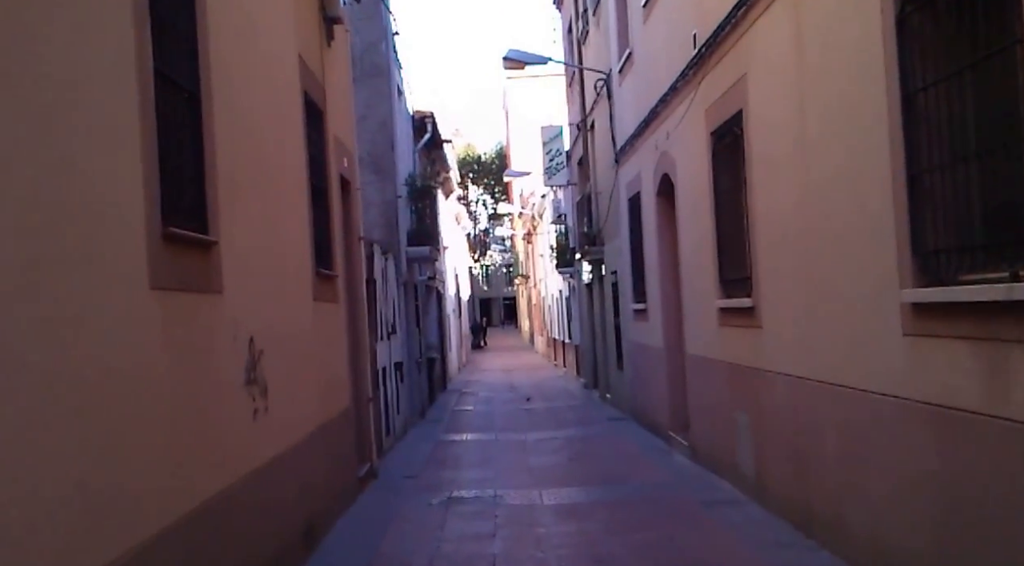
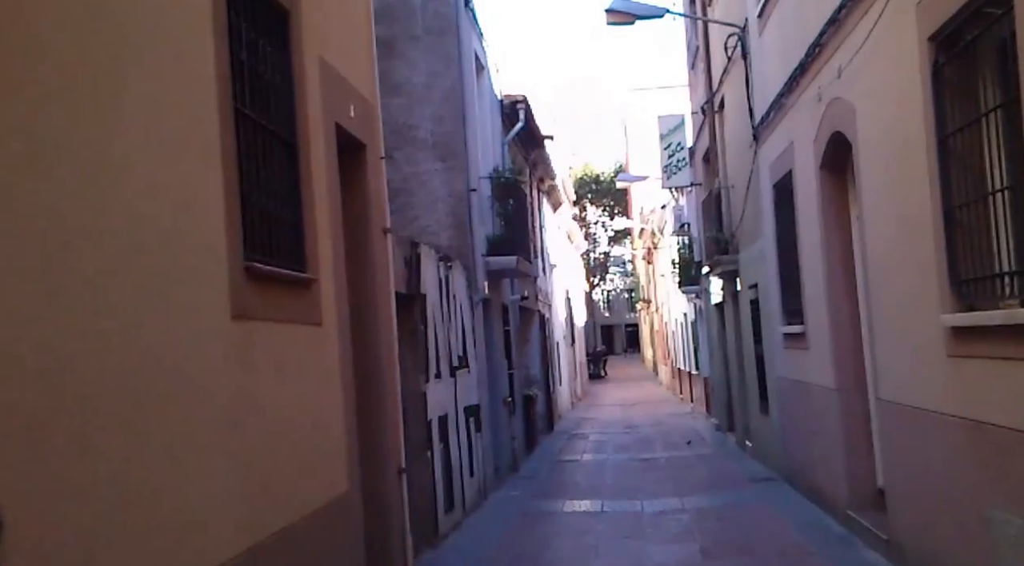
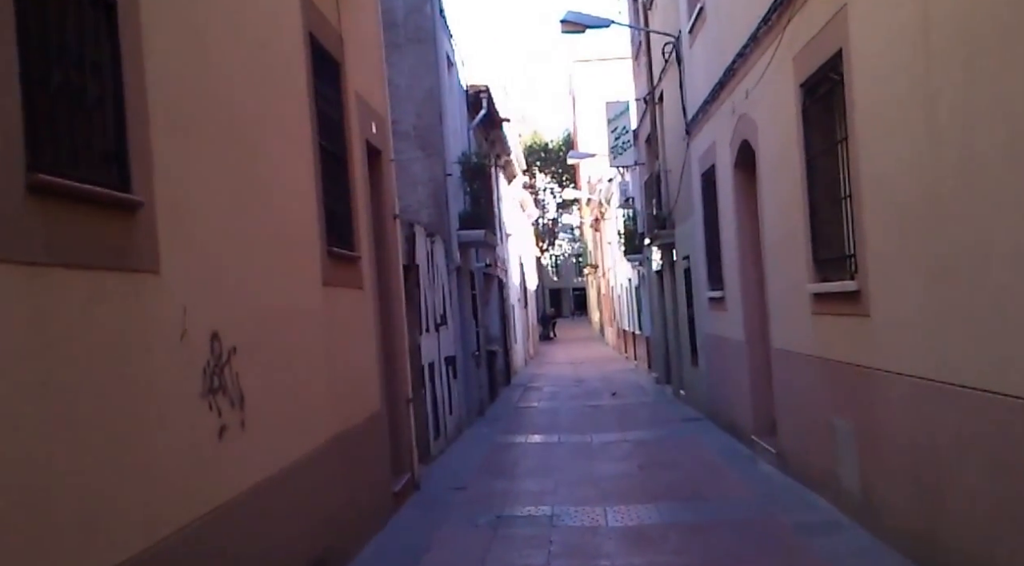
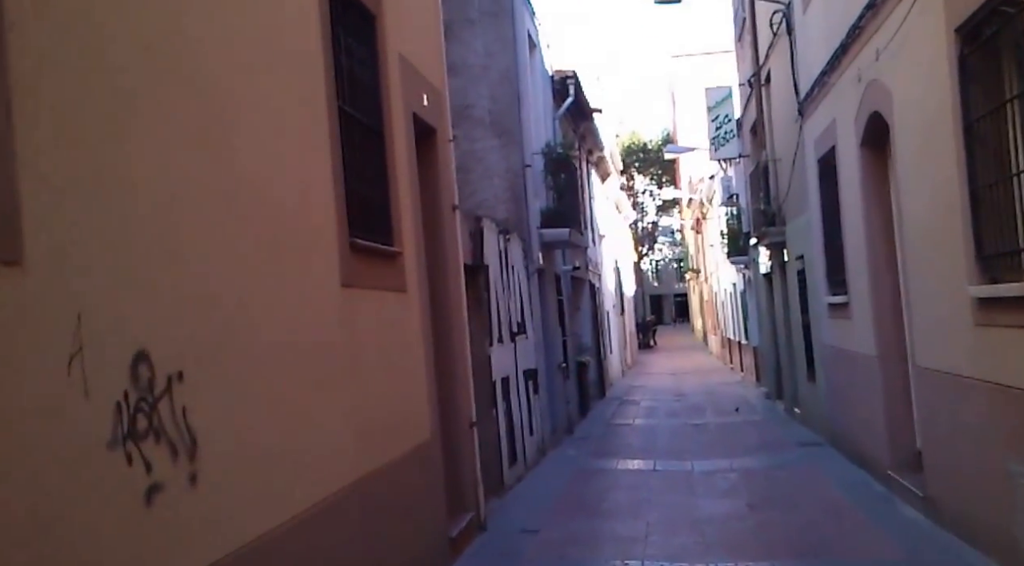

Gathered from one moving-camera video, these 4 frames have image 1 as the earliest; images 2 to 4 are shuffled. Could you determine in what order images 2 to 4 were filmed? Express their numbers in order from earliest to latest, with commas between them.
3, 4, 2
